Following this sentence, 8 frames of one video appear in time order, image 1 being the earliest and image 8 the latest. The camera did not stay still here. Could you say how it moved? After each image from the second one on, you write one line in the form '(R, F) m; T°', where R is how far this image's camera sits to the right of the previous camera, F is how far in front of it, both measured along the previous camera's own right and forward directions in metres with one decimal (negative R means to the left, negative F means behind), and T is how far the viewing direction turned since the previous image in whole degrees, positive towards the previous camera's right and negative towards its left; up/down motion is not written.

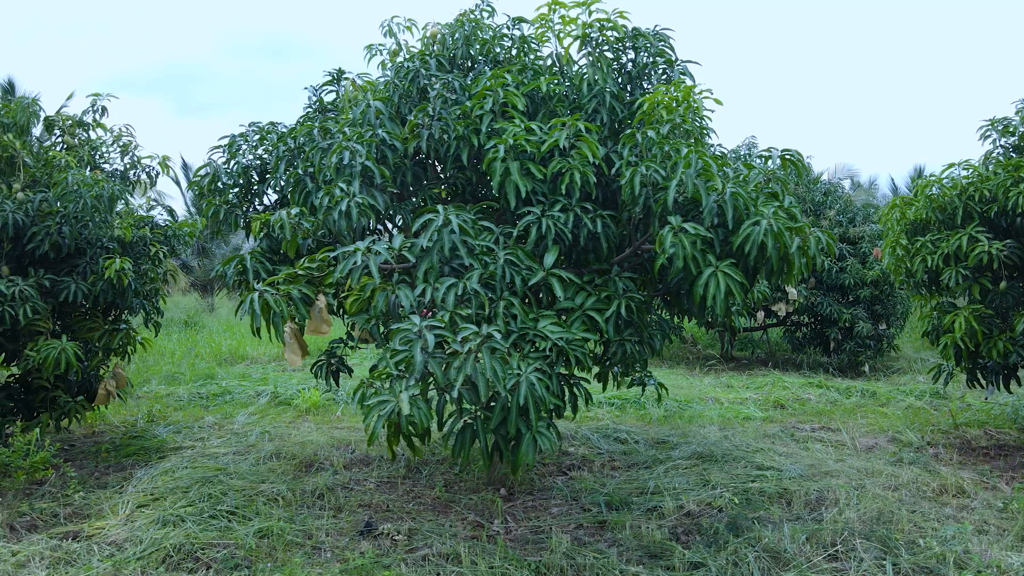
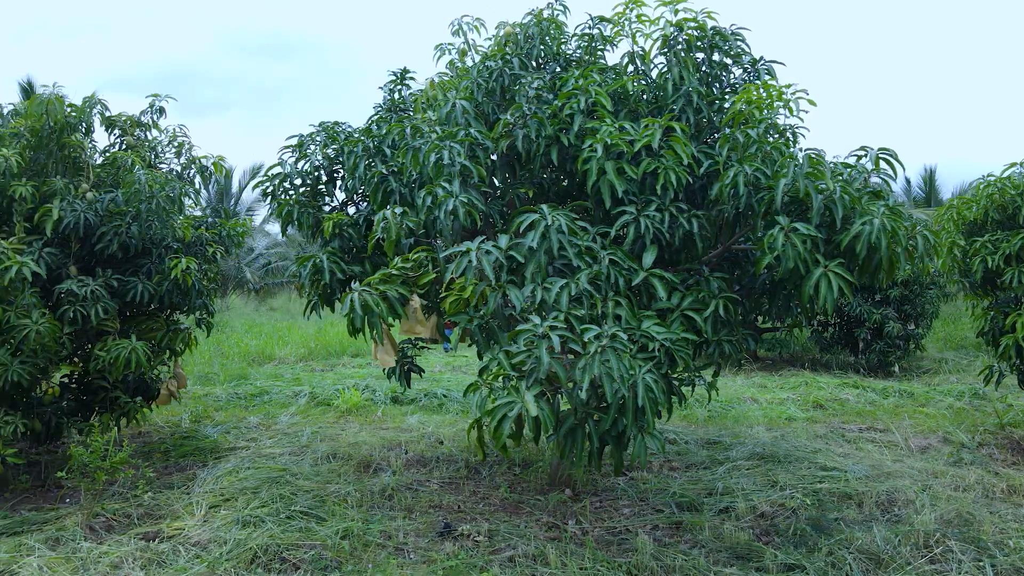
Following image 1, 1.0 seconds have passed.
(-0.7, 0.0) m; 0°
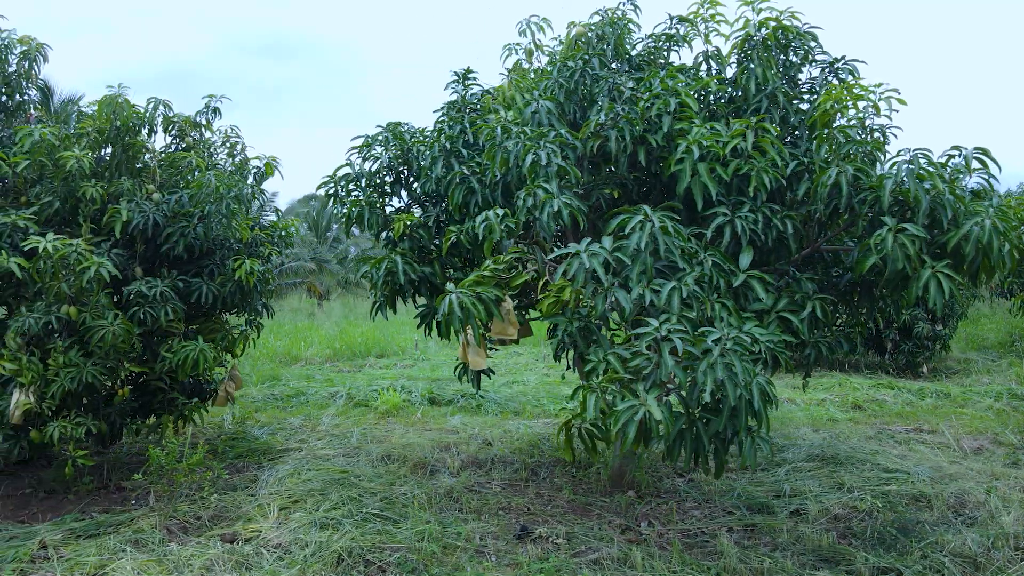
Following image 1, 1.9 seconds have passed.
(-0.7, 0.0) m; 0°
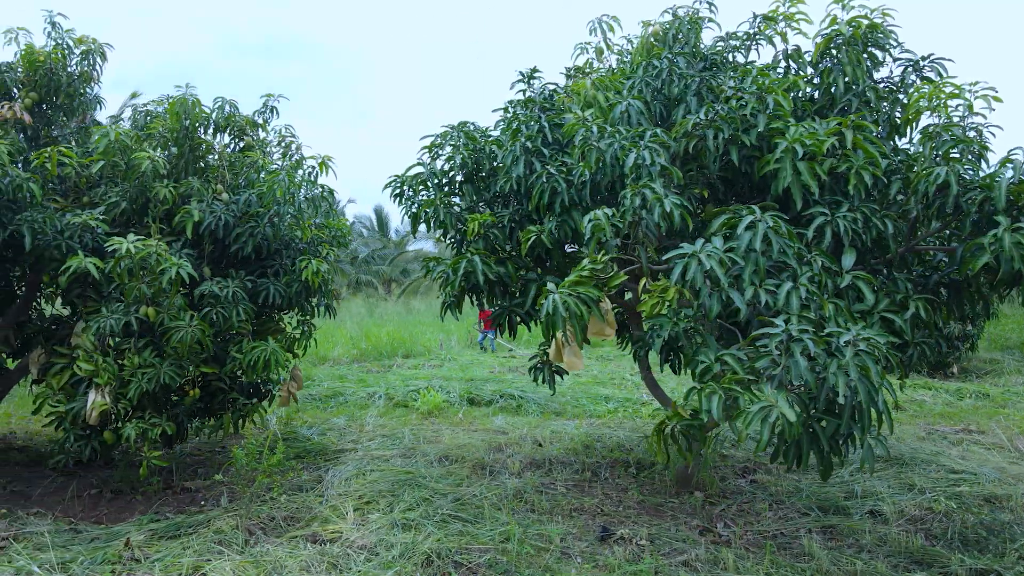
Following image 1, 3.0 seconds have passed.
(-0.7, 0.0) m; 0°
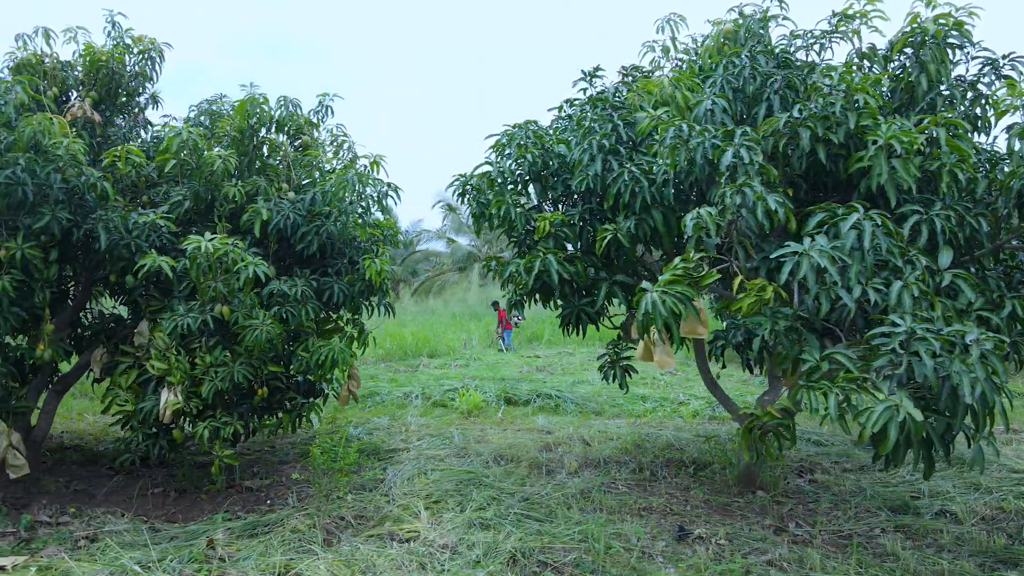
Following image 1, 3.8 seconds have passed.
(-0.7, 0.0) m; 0°
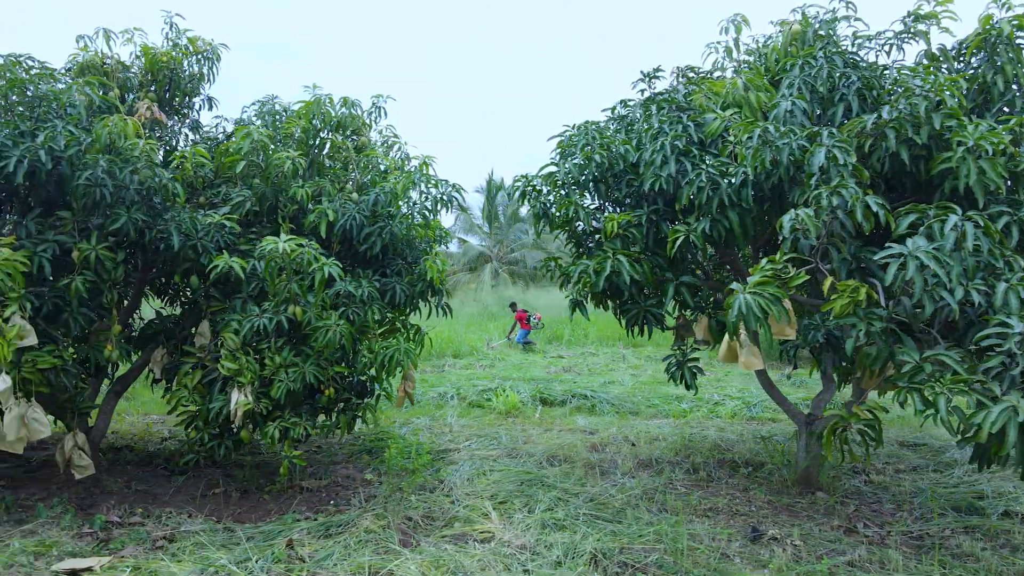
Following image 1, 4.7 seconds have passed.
(-0.6, 0.0) m; 0°
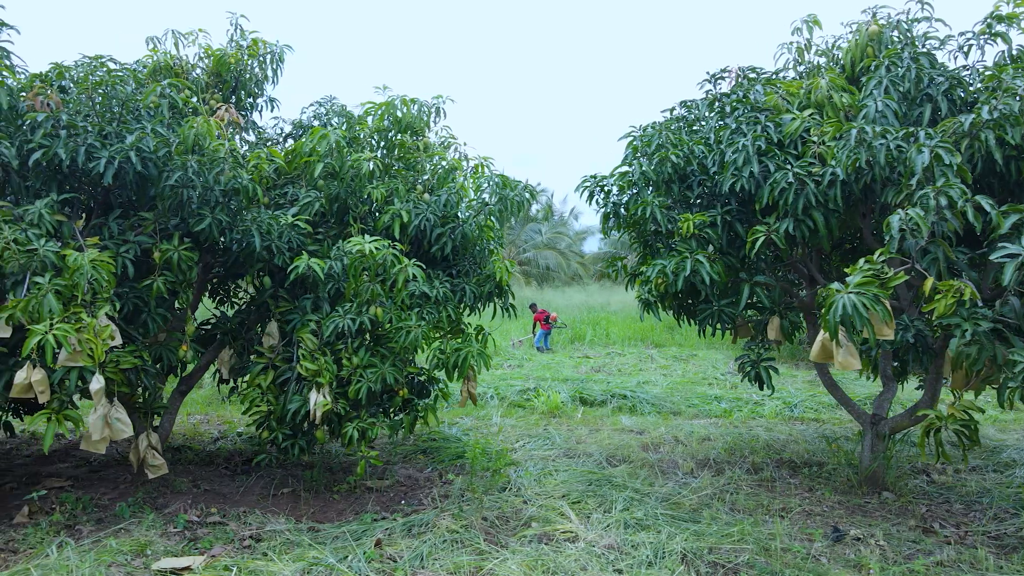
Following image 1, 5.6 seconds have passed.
(-0.7, 0.0) m; 0°
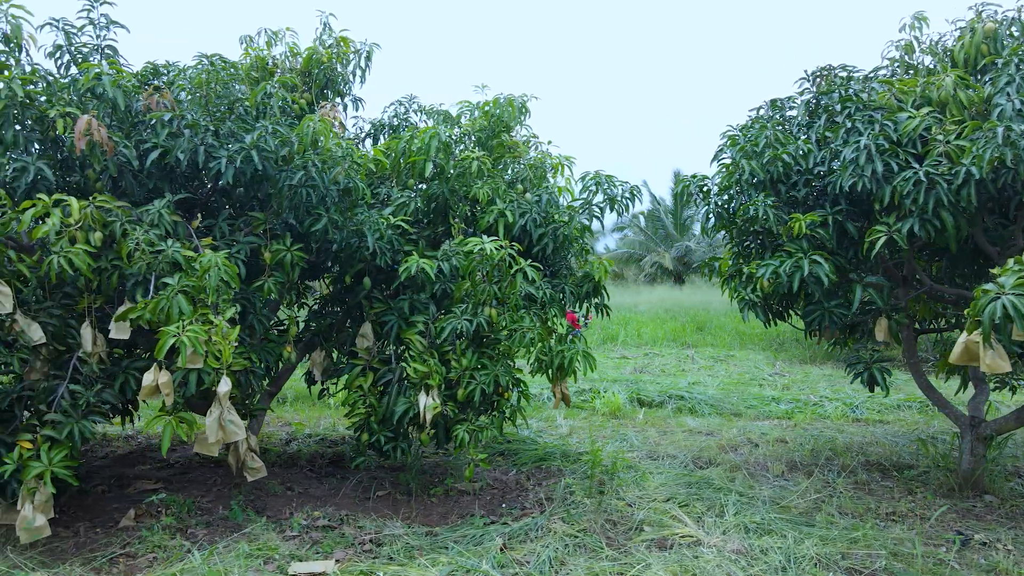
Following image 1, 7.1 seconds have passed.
(-1.0, 0.0) m; 0°
